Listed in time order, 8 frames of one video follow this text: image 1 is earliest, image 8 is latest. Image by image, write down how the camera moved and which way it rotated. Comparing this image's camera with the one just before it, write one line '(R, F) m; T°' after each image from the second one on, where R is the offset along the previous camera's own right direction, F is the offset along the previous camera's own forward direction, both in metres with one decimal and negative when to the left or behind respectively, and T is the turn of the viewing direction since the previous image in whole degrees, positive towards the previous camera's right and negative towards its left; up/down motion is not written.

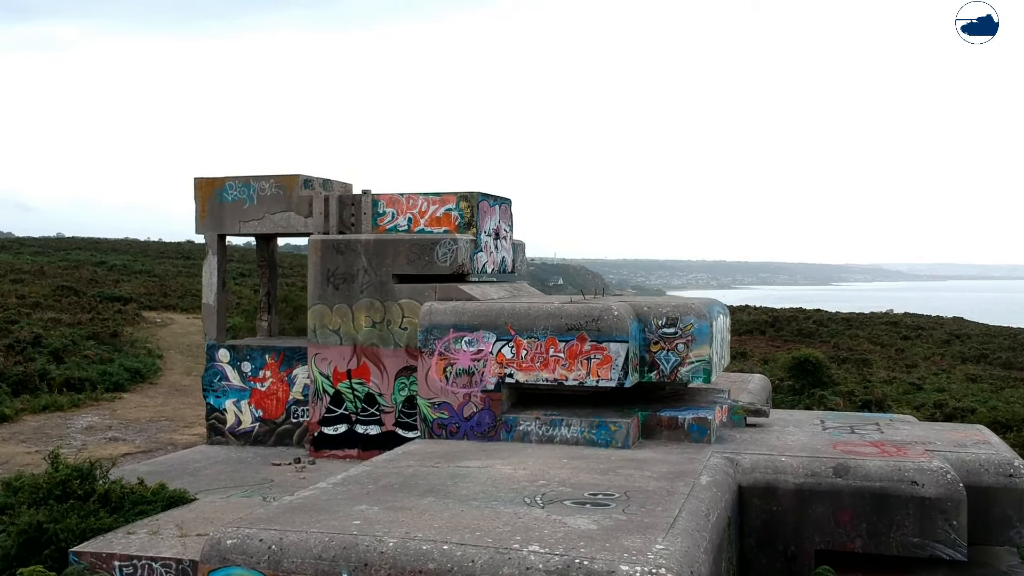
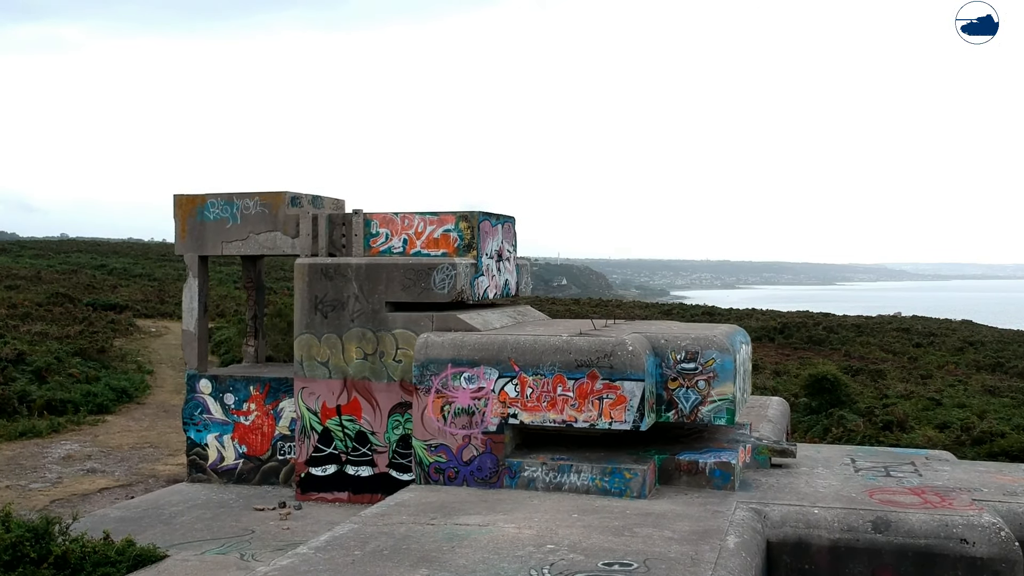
(0.0, +0.7) m; 0°
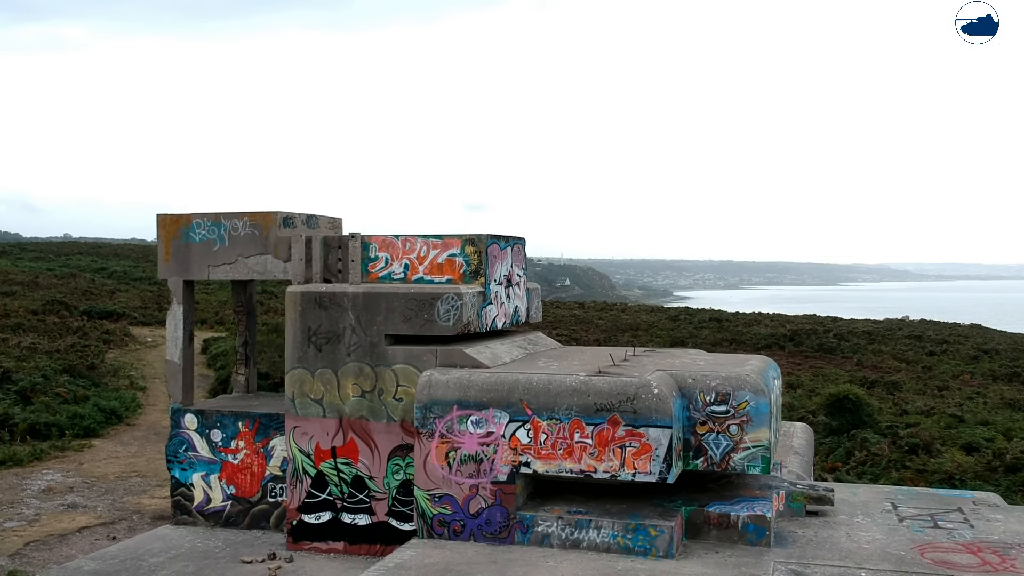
(-0.1, +0.7) m; 0°
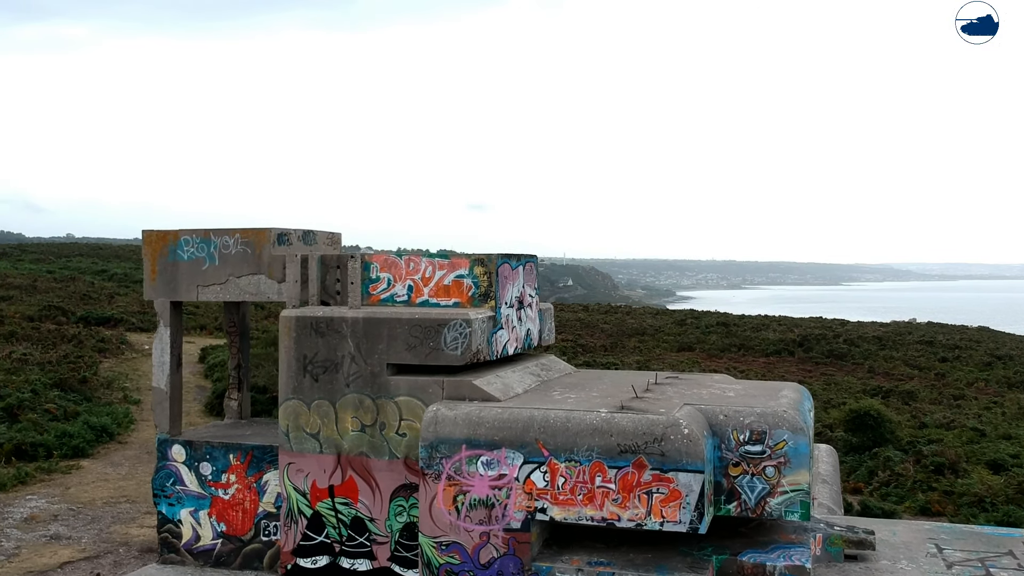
(-0.1, +0.6) m; 0°
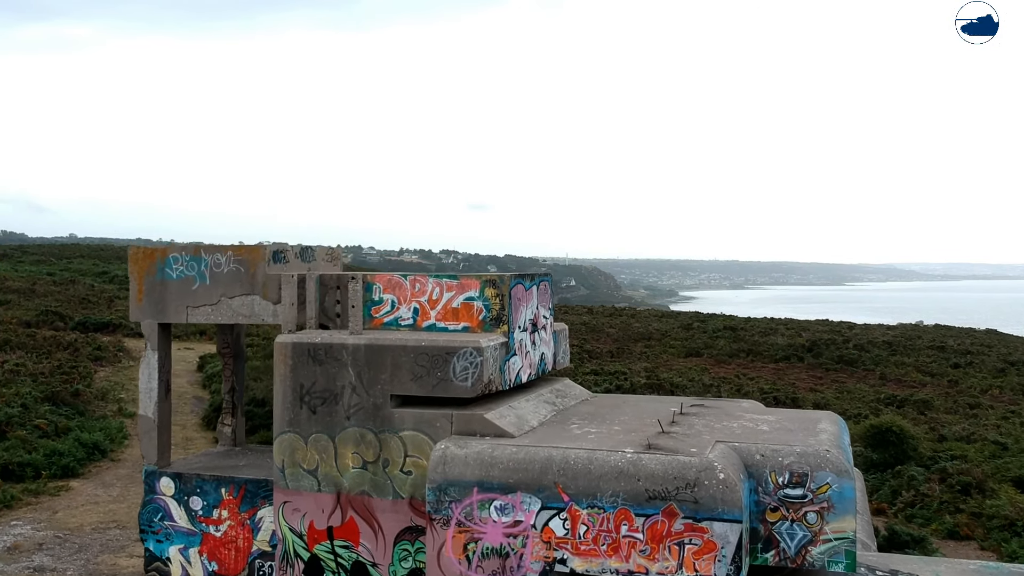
(-0.1, +0.6) m; 0°
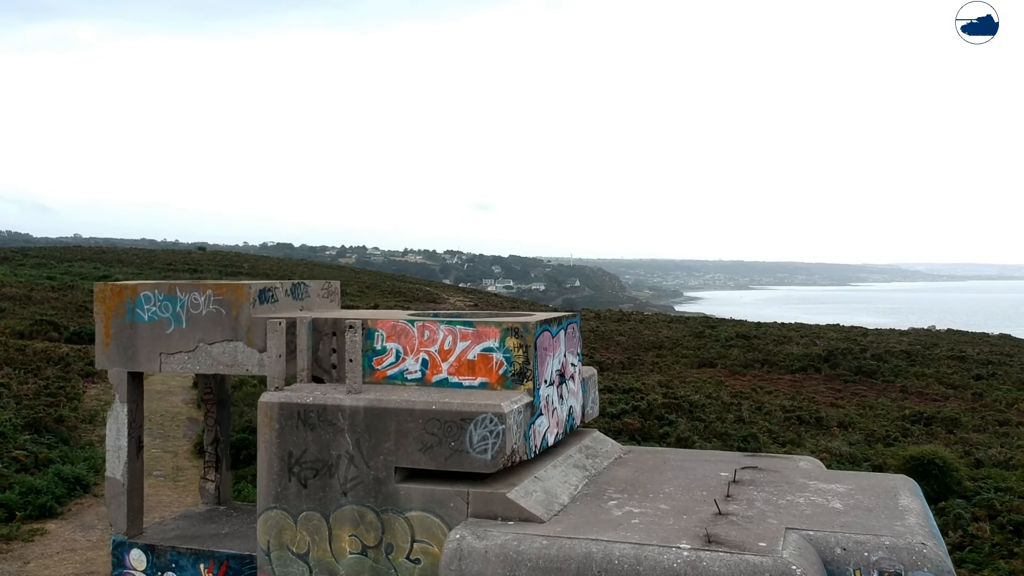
(-0.1, +1.0) m; 0°
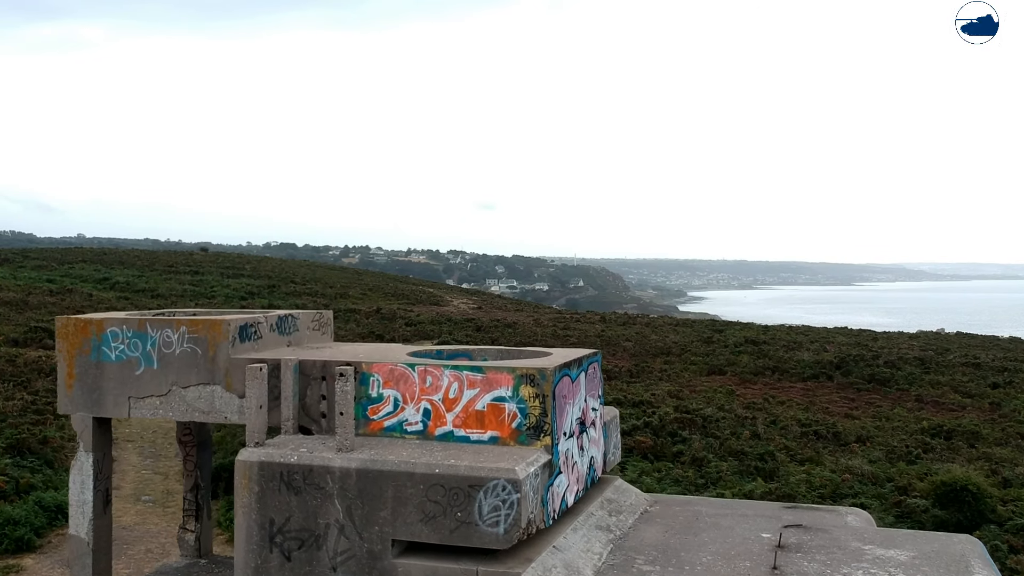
(-0.1, +0.7) m; 0°
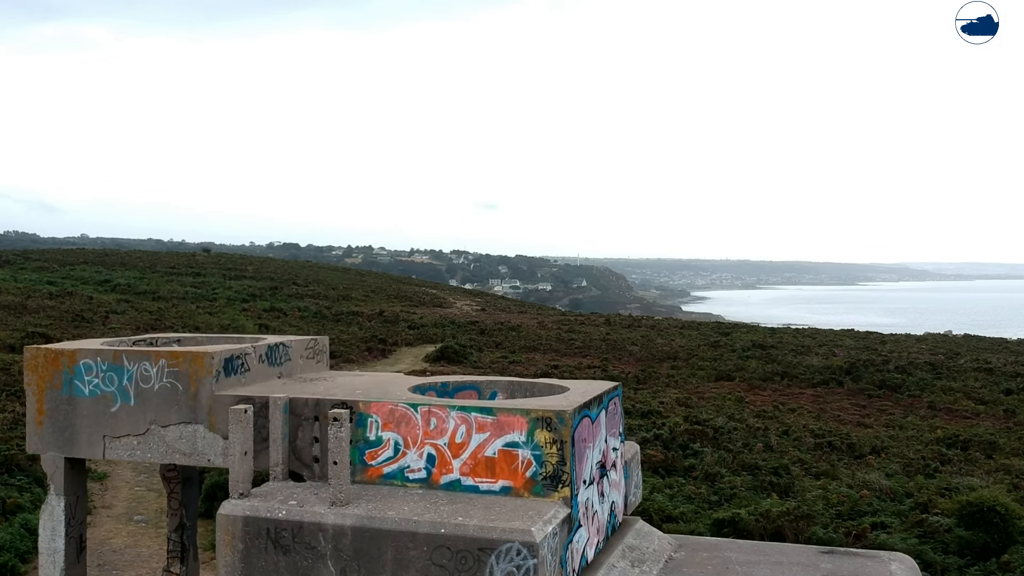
(-0.1, +0.5) m; 0°
